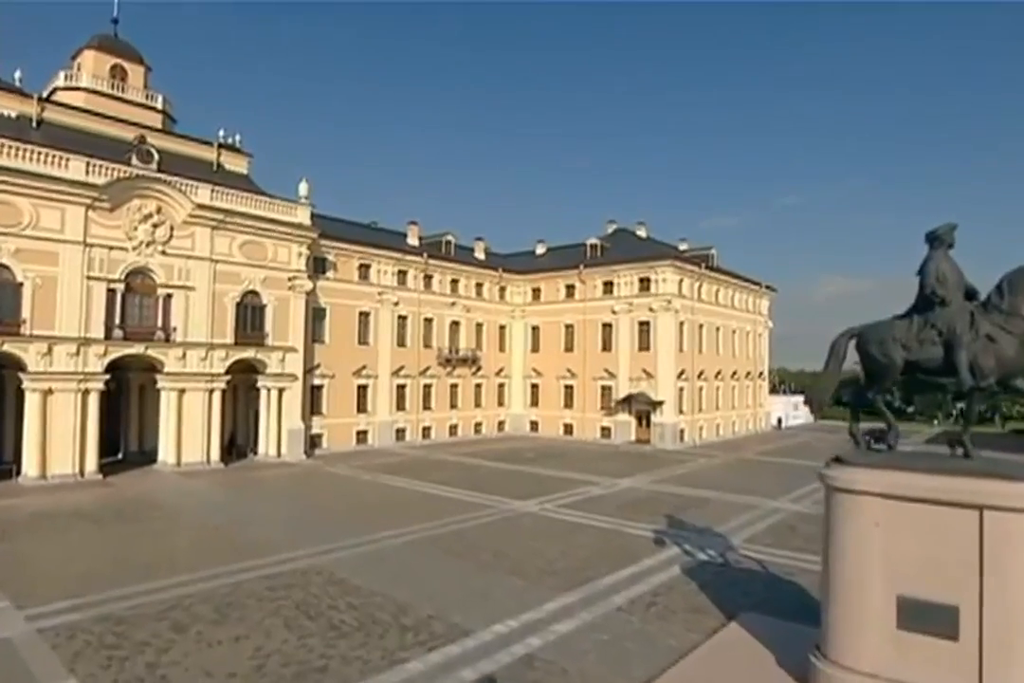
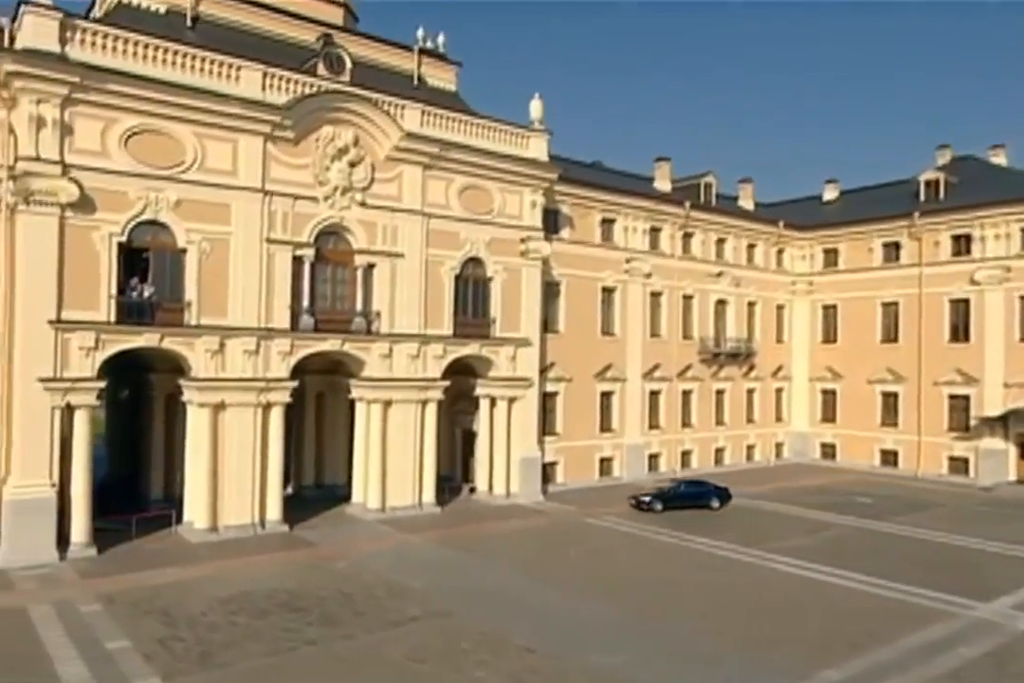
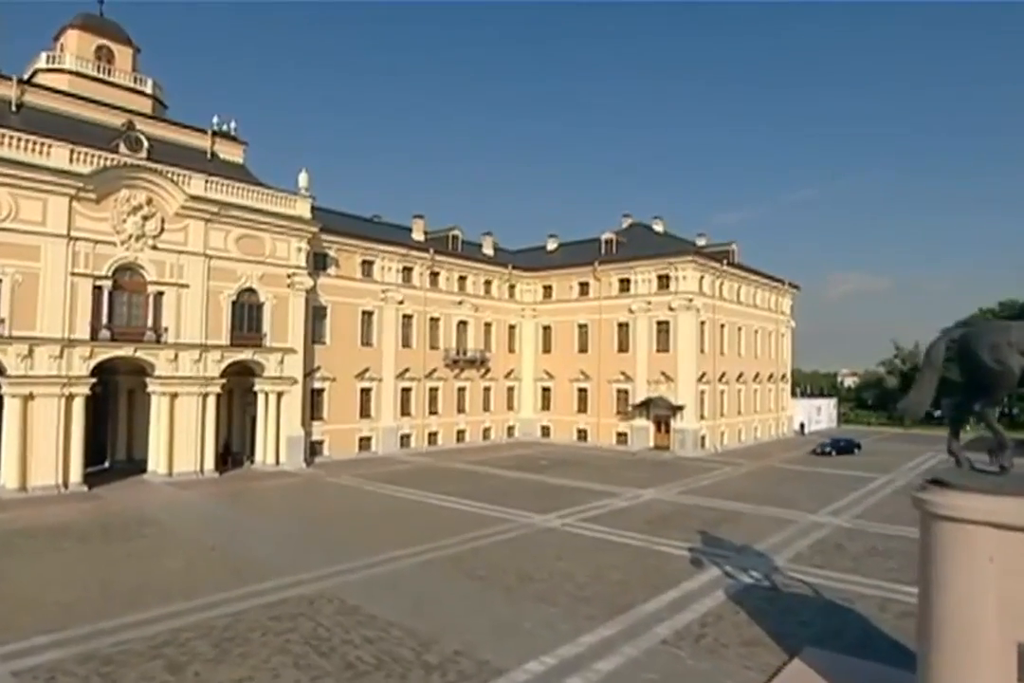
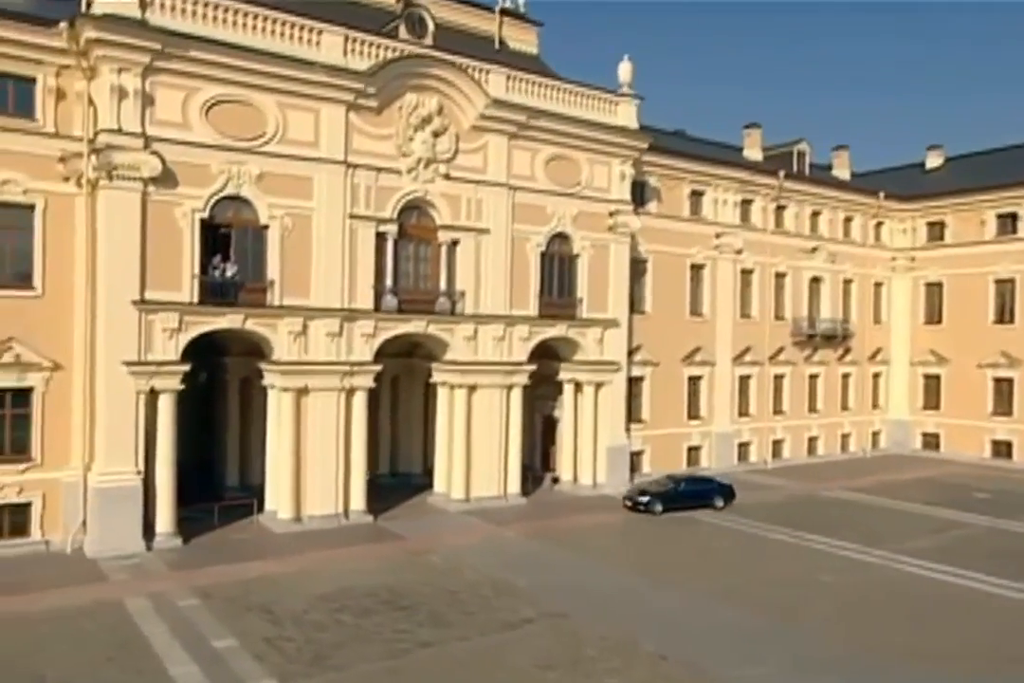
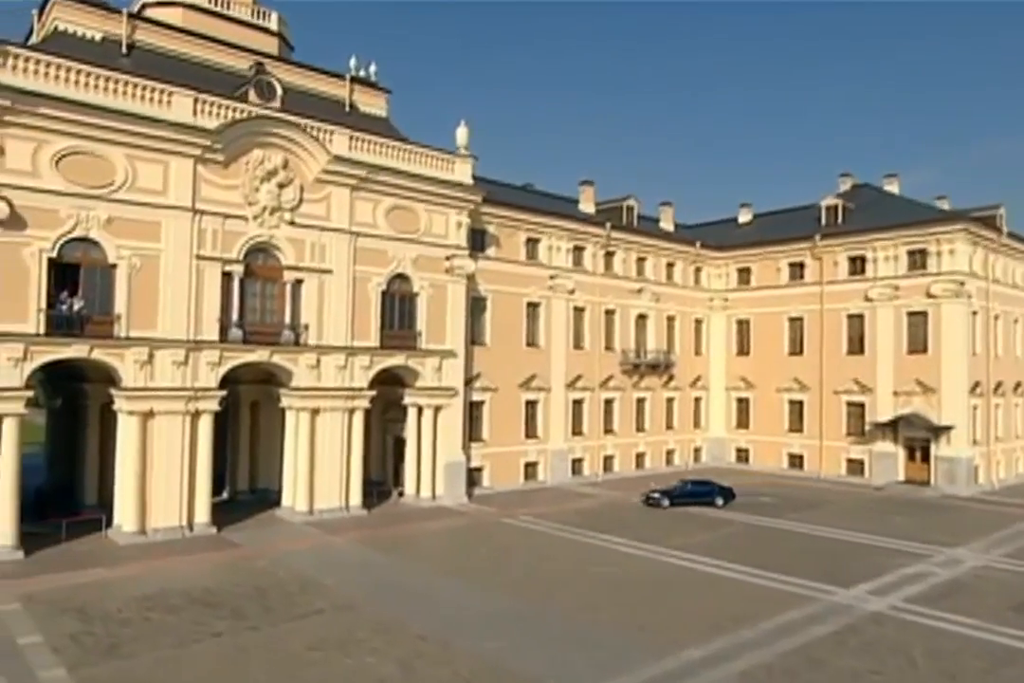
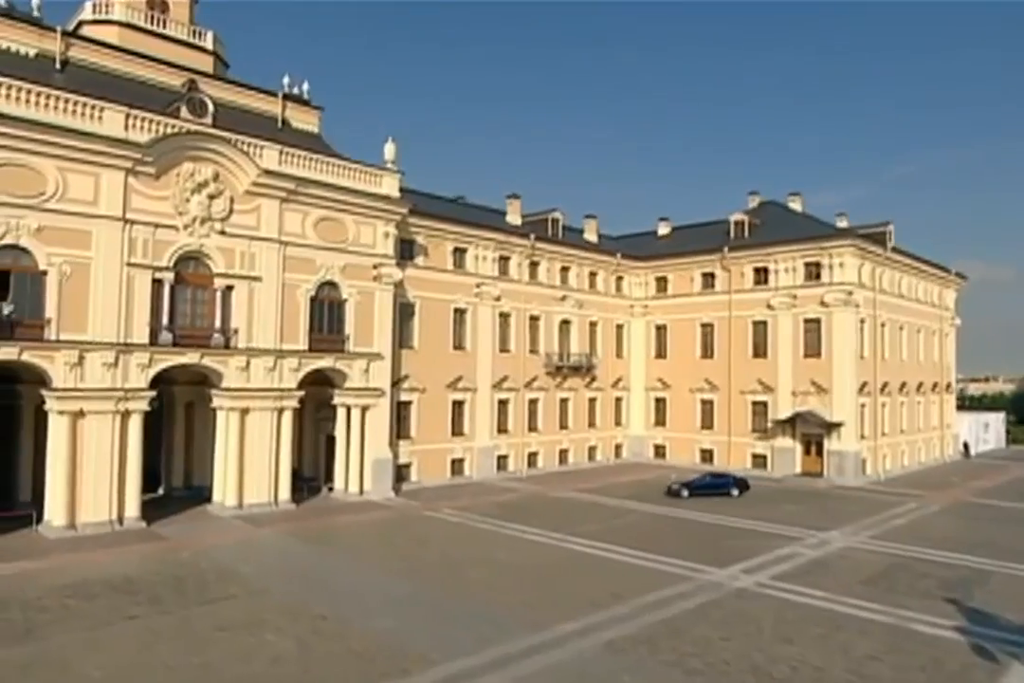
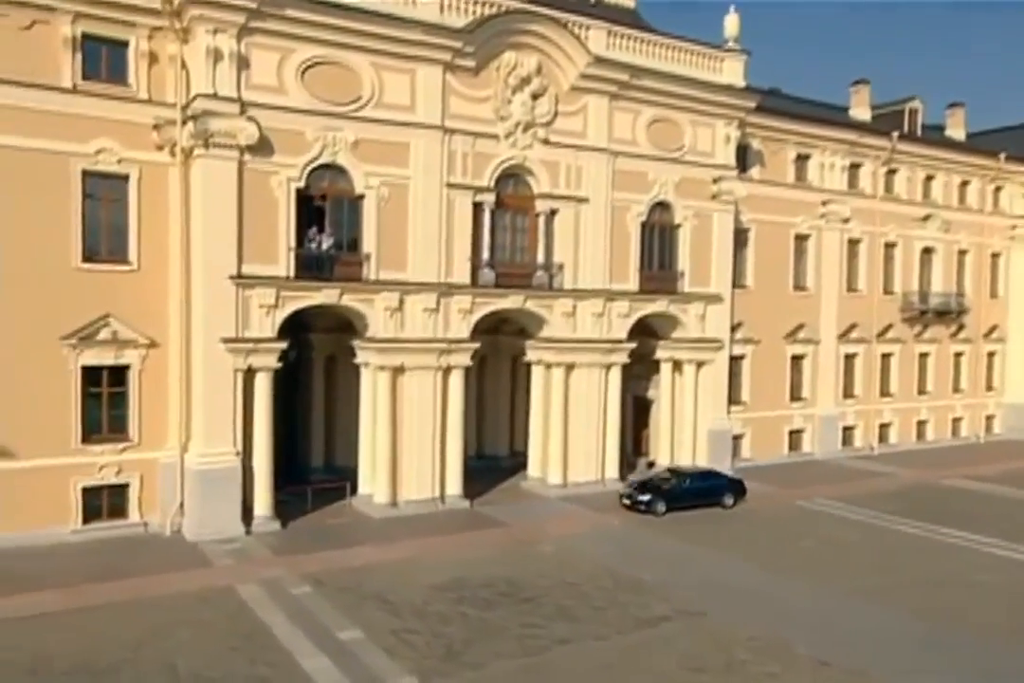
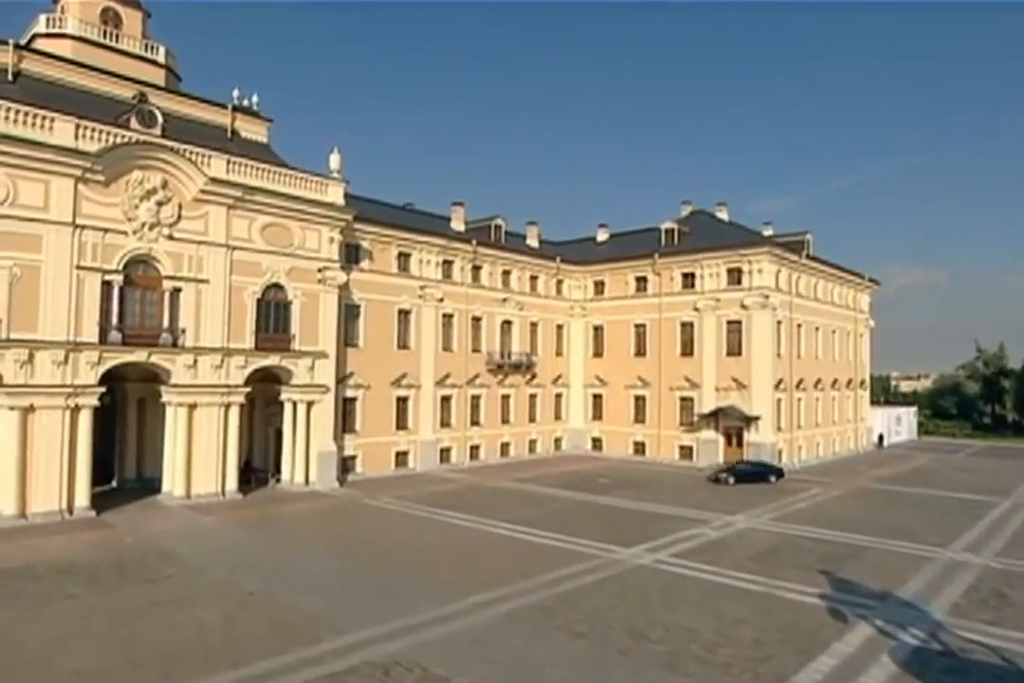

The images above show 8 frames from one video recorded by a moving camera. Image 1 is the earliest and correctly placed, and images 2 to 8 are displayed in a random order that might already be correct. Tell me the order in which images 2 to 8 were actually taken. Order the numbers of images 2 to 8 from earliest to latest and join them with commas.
3, 8, 6, 5, 2, 4, 7
